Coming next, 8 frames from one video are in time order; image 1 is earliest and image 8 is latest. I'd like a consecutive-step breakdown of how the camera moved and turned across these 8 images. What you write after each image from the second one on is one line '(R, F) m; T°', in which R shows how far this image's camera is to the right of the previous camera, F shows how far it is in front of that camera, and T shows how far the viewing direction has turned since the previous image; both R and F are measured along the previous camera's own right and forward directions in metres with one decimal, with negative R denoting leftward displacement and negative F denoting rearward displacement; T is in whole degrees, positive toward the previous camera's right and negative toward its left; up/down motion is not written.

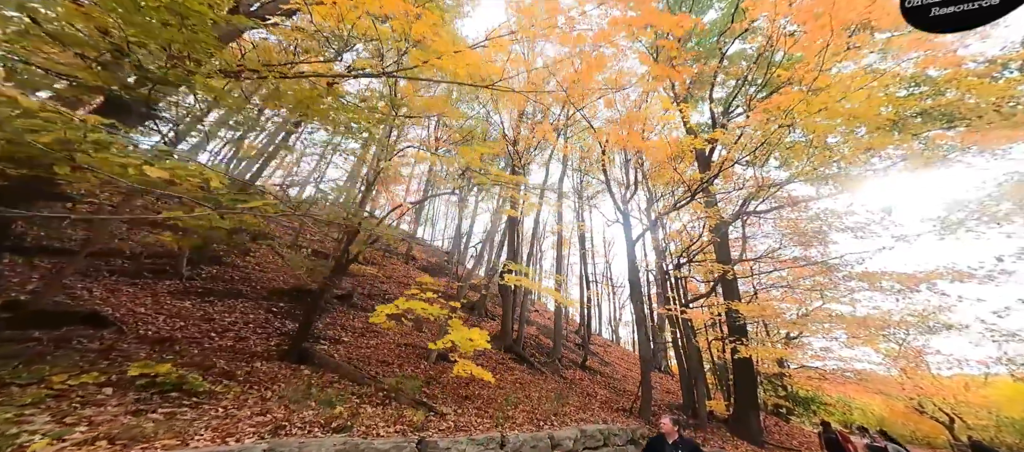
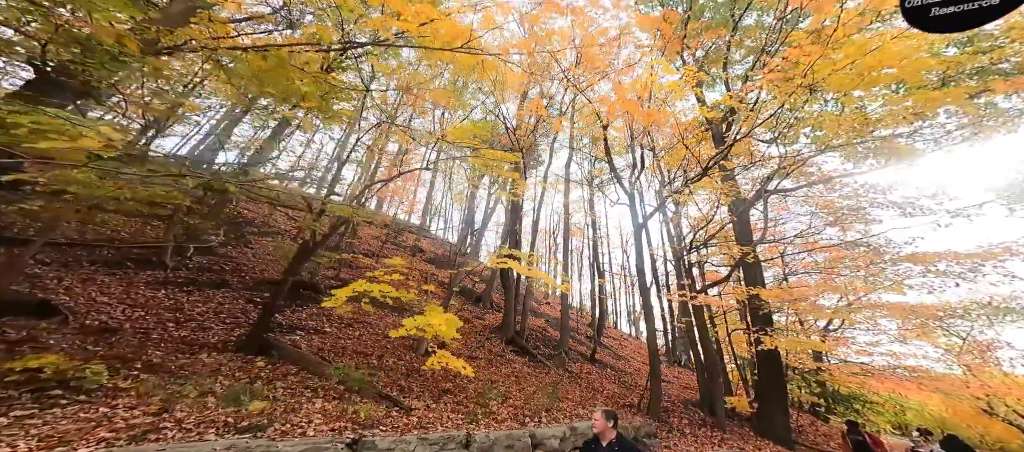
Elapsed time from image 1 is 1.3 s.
(+0.8, +0.7) m; -4°
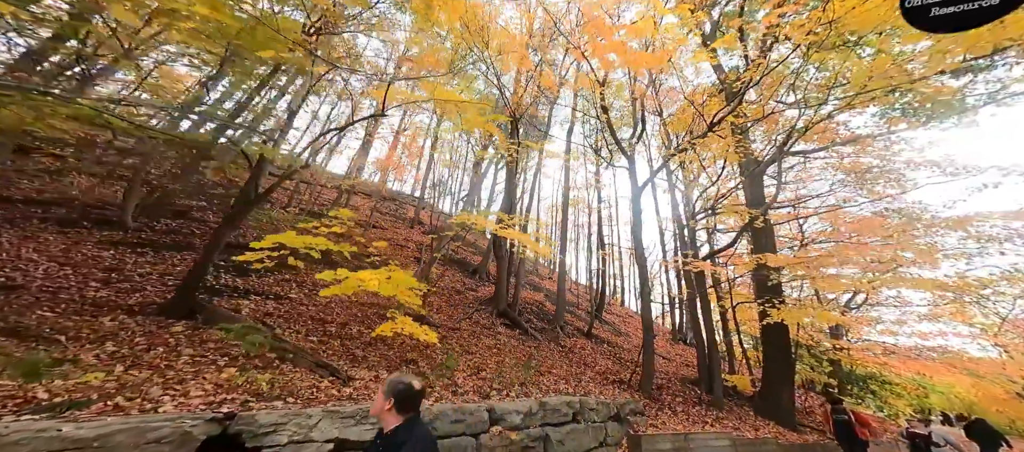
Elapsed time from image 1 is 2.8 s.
(+0.8, +0.8) m; -2°
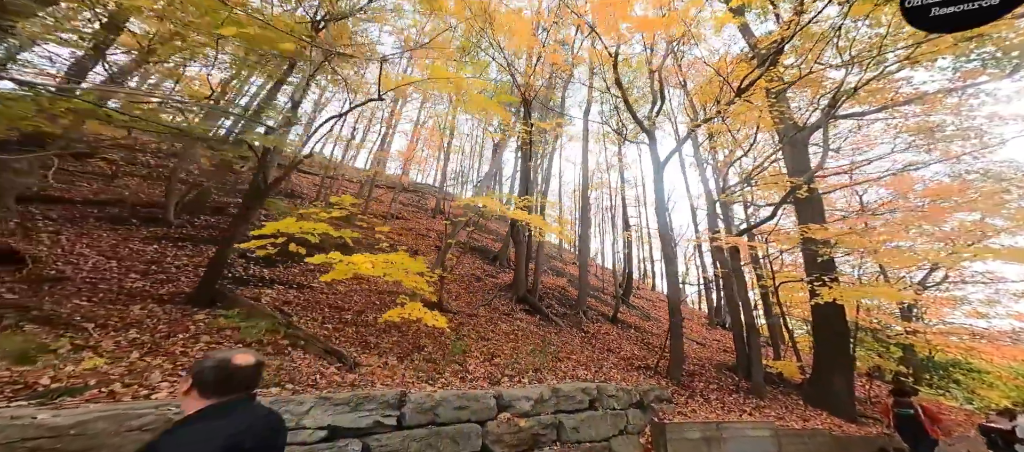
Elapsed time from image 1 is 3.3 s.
(+0.3, +0.2) m; -5°
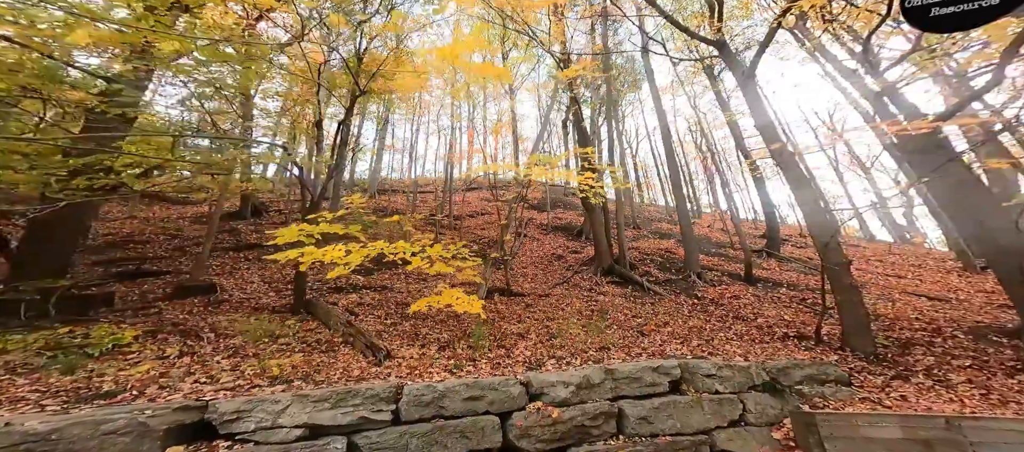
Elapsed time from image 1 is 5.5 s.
(+1.2, +1.0) m; -20°
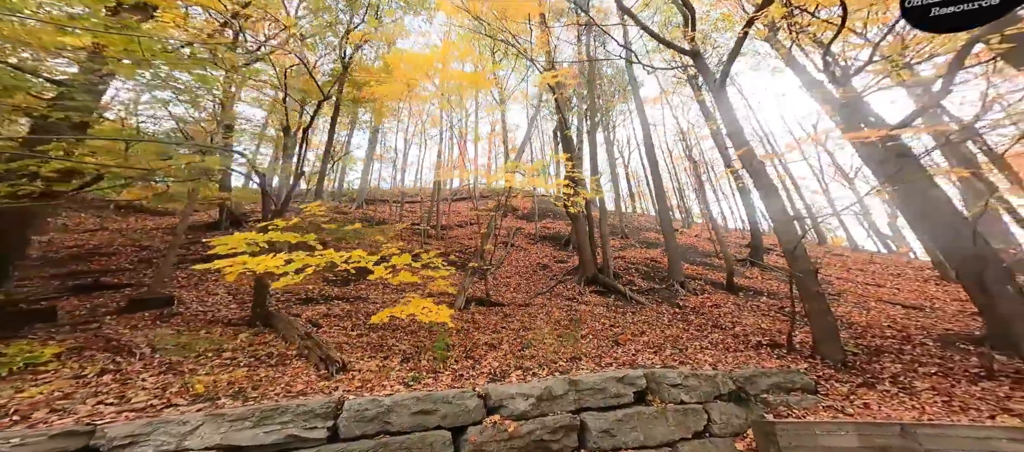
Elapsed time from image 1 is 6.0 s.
(+0.4, 0.0) m; +1°
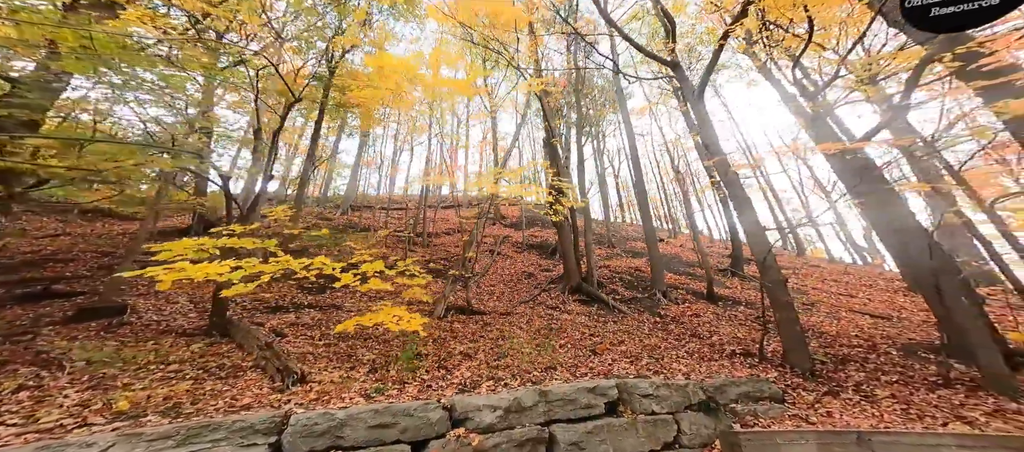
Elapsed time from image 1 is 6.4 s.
(+0.2, 0.0) m; +2°
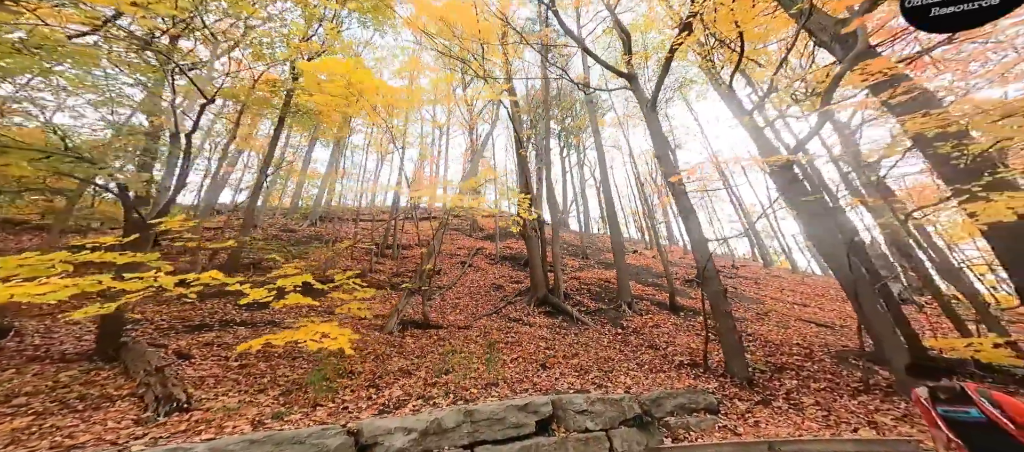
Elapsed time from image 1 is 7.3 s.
(+0.6, +0.1) m; +3°
